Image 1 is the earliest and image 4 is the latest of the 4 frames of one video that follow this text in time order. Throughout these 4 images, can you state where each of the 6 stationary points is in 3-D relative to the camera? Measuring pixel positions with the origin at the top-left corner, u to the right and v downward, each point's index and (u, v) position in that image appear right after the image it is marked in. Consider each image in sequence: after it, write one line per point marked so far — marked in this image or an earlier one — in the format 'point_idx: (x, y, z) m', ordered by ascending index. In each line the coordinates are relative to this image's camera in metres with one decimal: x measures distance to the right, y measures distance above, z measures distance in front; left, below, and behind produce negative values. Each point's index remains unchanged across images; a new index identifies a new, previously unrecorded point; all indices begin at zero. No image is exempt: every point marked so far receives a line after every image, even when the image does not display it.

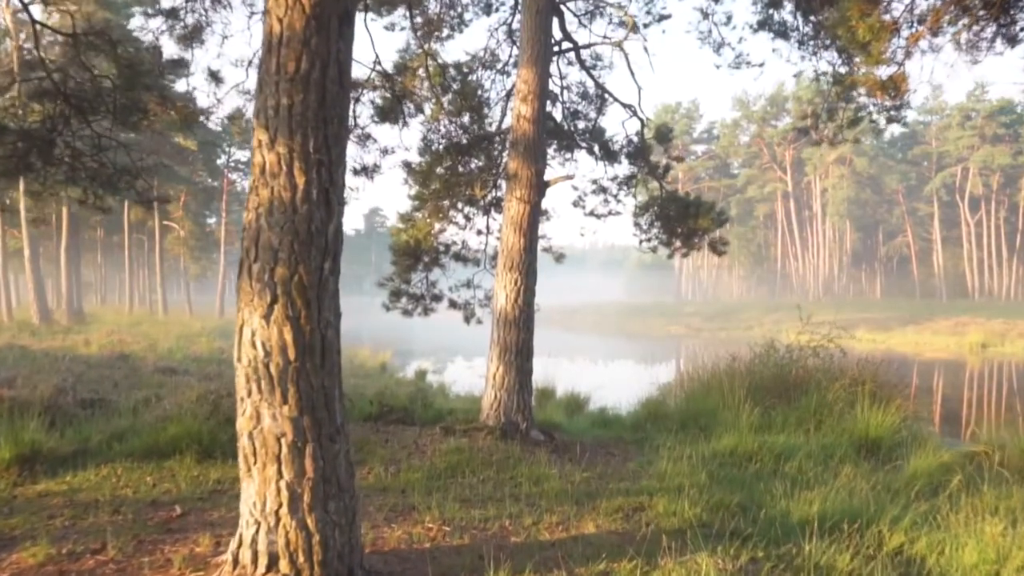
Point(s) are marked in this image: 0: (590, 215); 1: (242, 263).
0: (+1.0, +1.0, +10.8) m
1: (-1.1, +0.1, +3.3) m
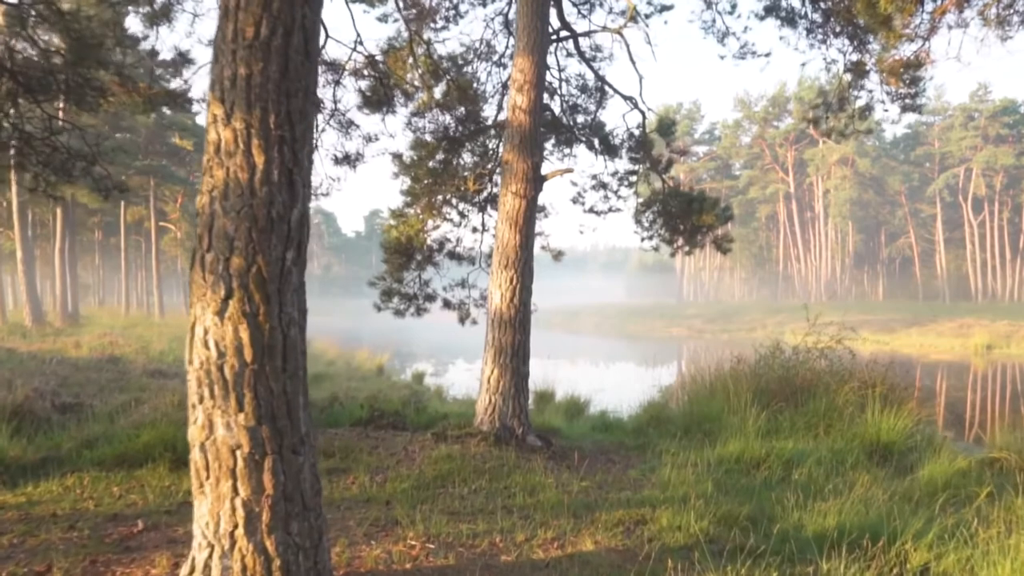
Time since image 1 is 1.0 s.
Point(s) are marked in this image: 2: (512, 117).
0: (+1.0, +1.0, +10.5) m
1: (-1.1, +0.1, +2.9) m
2: (0.0, +1.6, +7.6) m
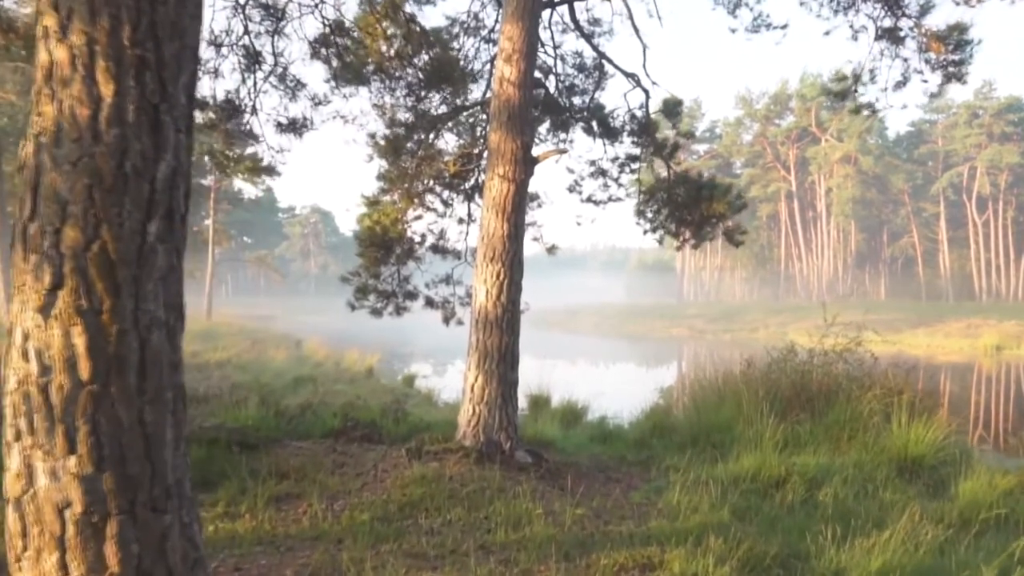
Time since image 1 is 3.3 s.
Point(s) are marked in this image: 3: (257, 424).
0: (+0.9, +1.0, +9.6) m
1: (-1.2, +0.2, +2.0) m
2: (-0.1, +1.6, +6.8) m
3: (-2.3, -1.2, +7.5) m
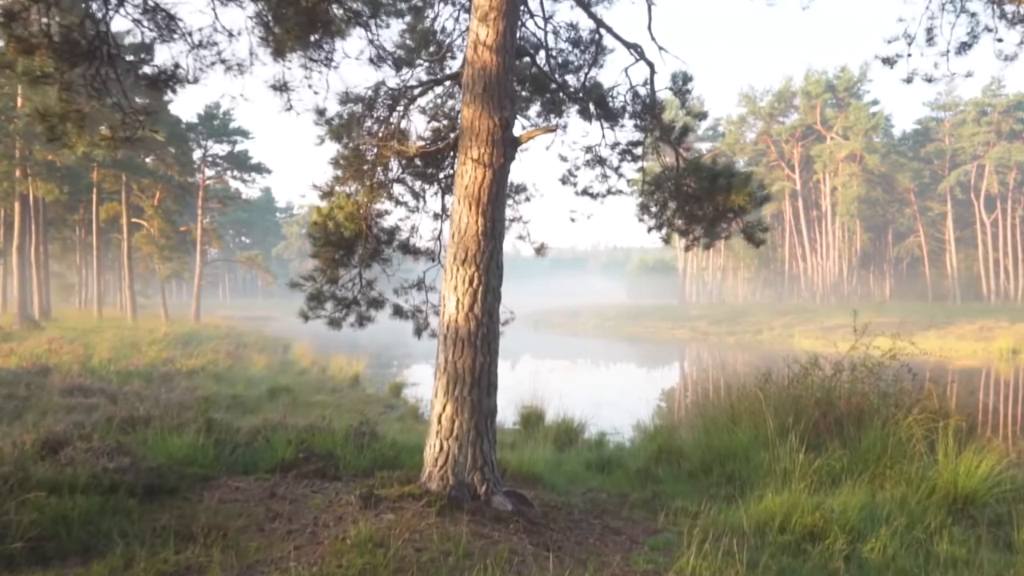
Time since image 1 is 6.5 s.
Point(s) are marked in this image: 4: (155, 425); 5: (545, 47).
0: (+0.7, +1.0, +8.4) m
1: (-1.4, +0.1, +0.9) m
2: (-0.3, +1.6, +5.6) m
3: (-2.5, -1.3, +6.3) m
4: (-3.3, -1.3, +7.5) m
5: (+0.3, +2.4, +7.9) m
